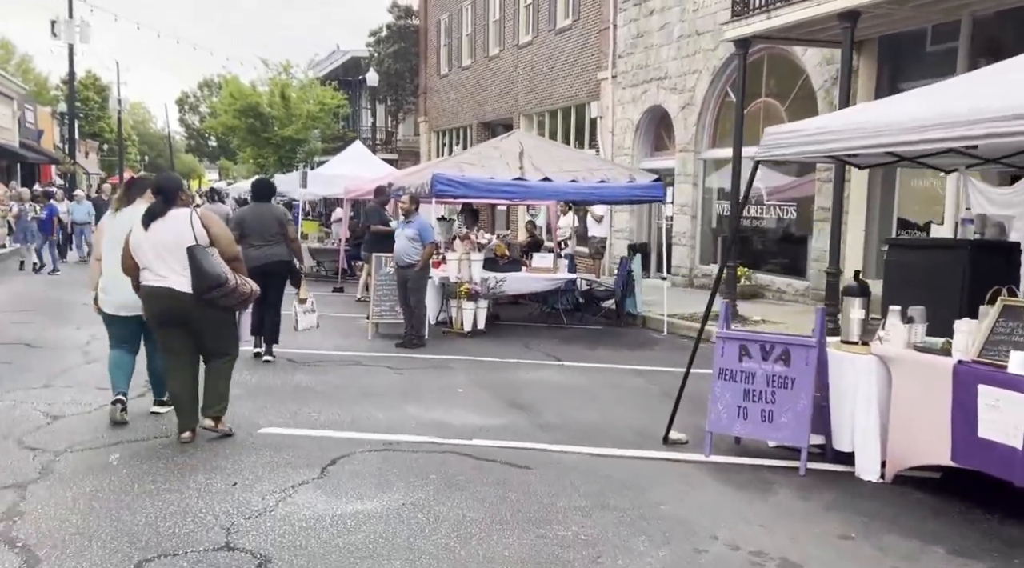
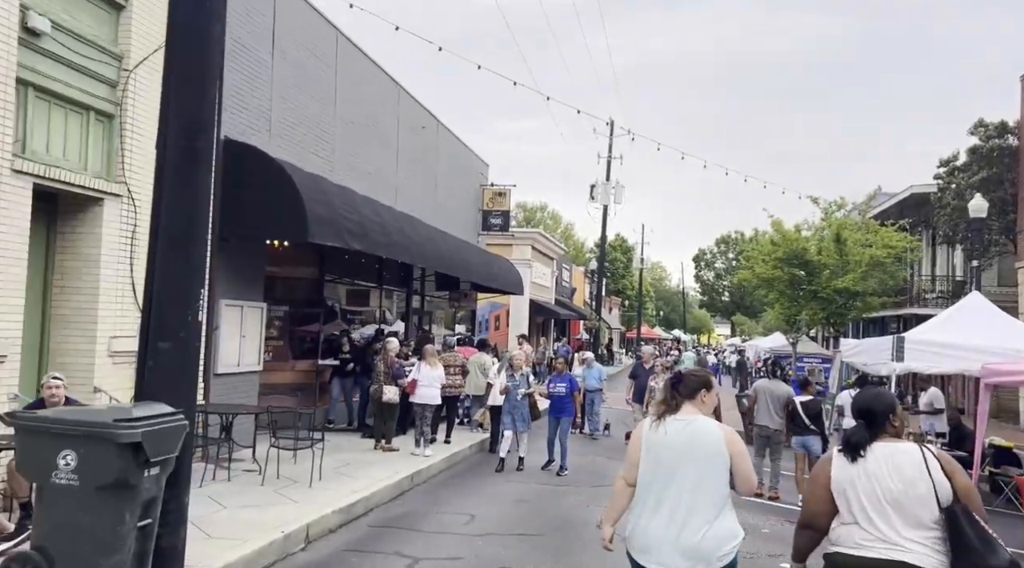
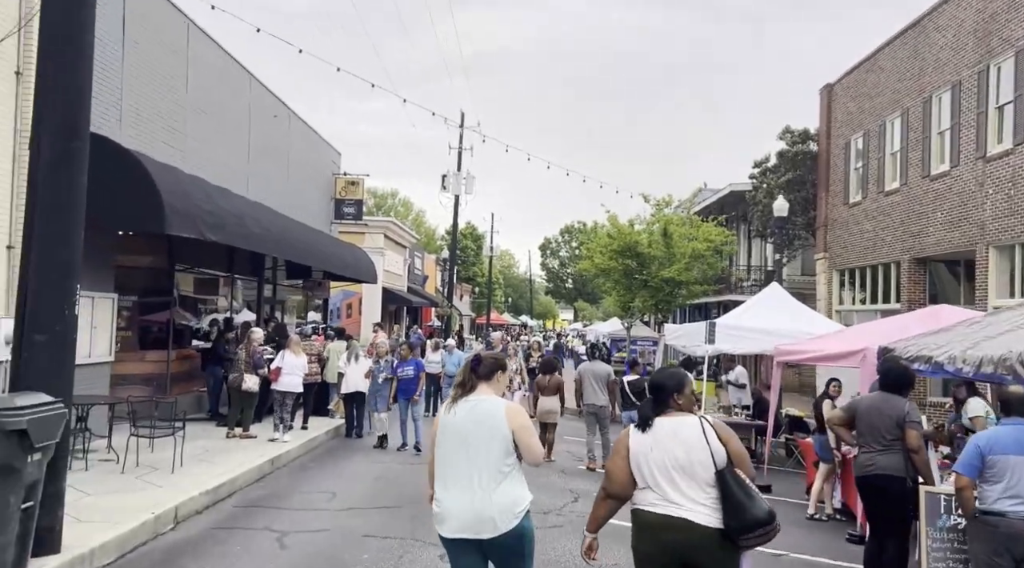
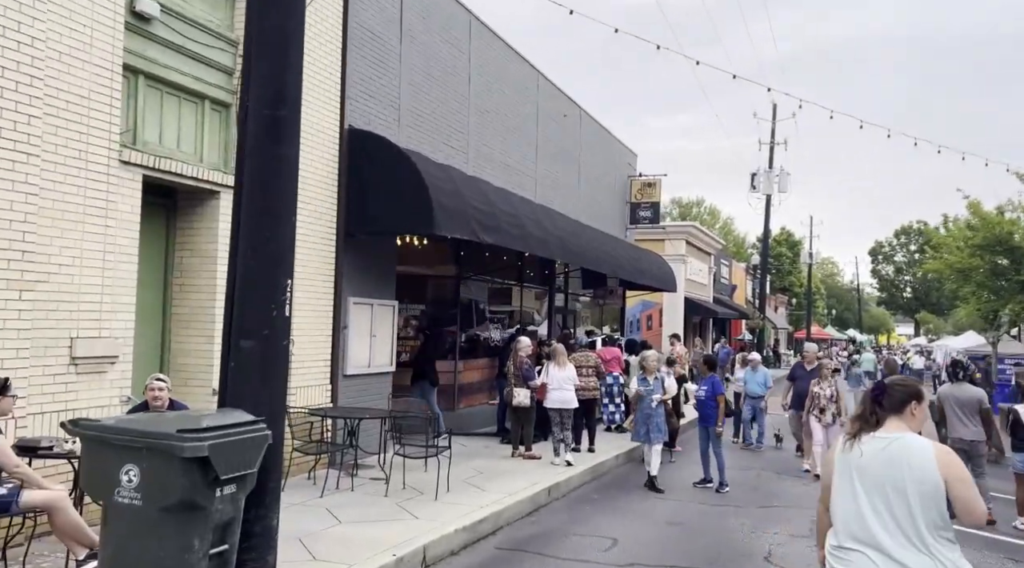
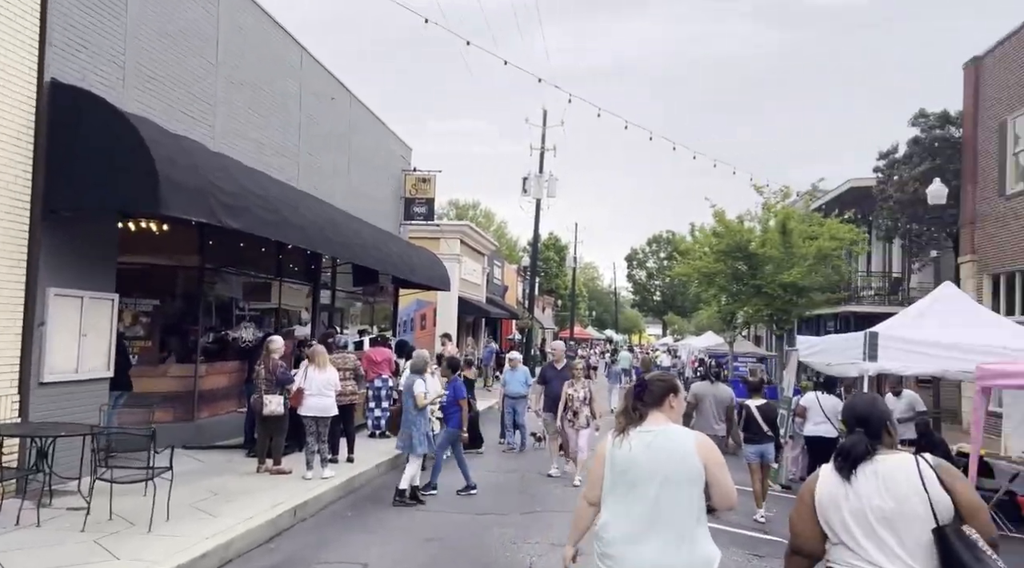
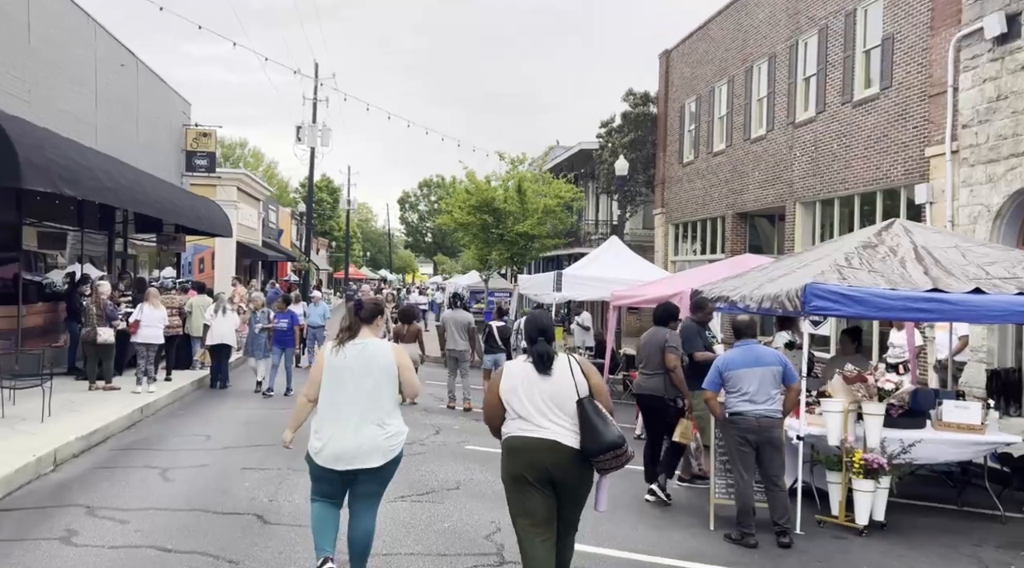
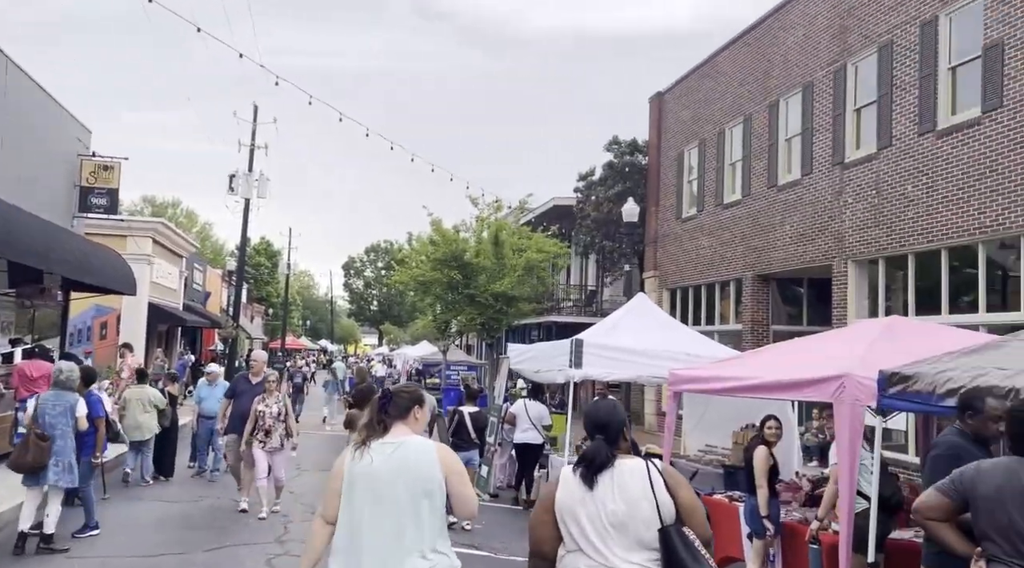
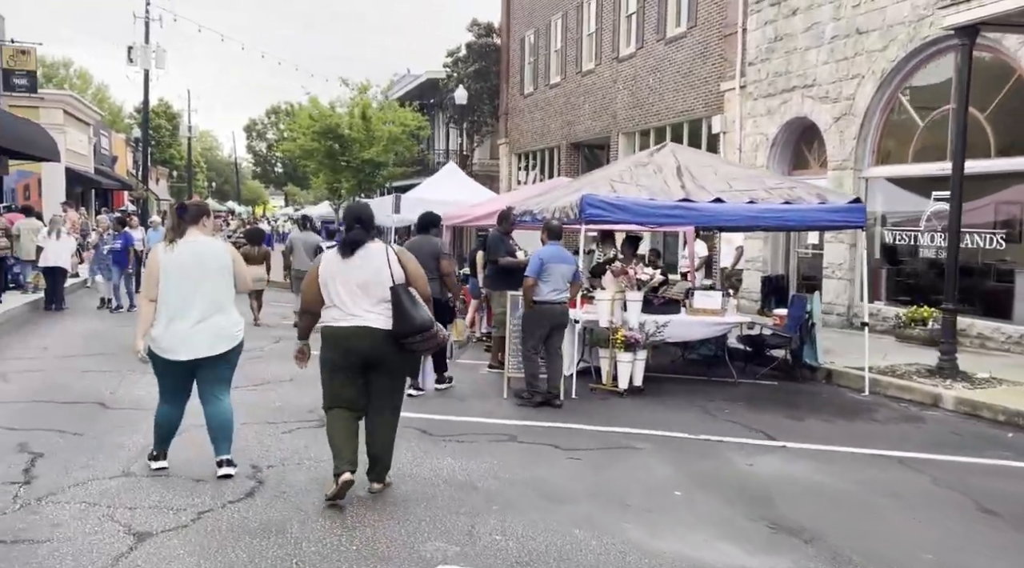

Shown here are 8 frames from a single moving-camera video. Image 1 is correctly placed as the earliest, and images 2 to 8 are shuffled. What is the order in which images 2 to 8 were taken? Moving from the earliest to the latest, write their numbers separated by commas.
8, 6, 3, 2, 4, 5, 7
